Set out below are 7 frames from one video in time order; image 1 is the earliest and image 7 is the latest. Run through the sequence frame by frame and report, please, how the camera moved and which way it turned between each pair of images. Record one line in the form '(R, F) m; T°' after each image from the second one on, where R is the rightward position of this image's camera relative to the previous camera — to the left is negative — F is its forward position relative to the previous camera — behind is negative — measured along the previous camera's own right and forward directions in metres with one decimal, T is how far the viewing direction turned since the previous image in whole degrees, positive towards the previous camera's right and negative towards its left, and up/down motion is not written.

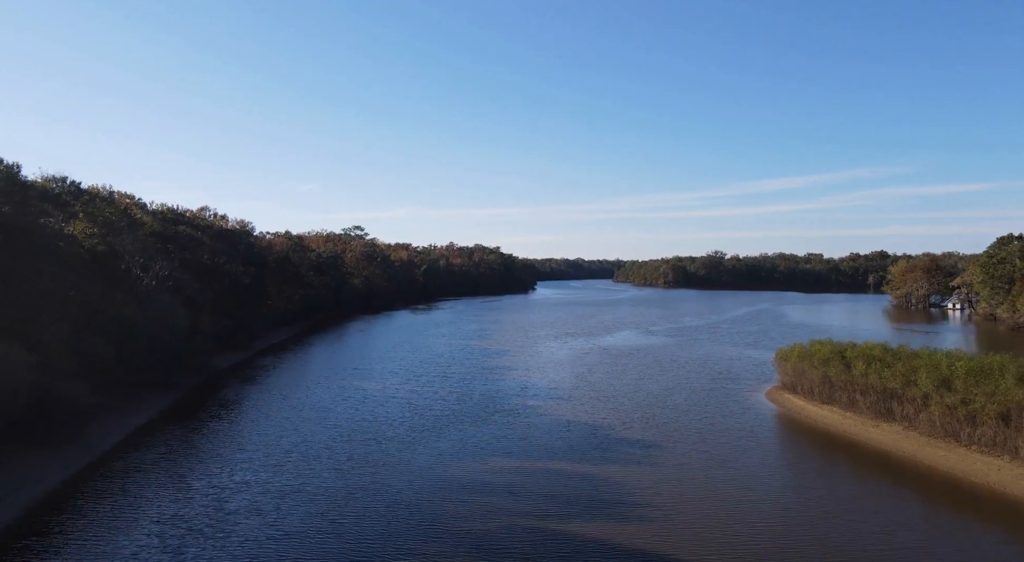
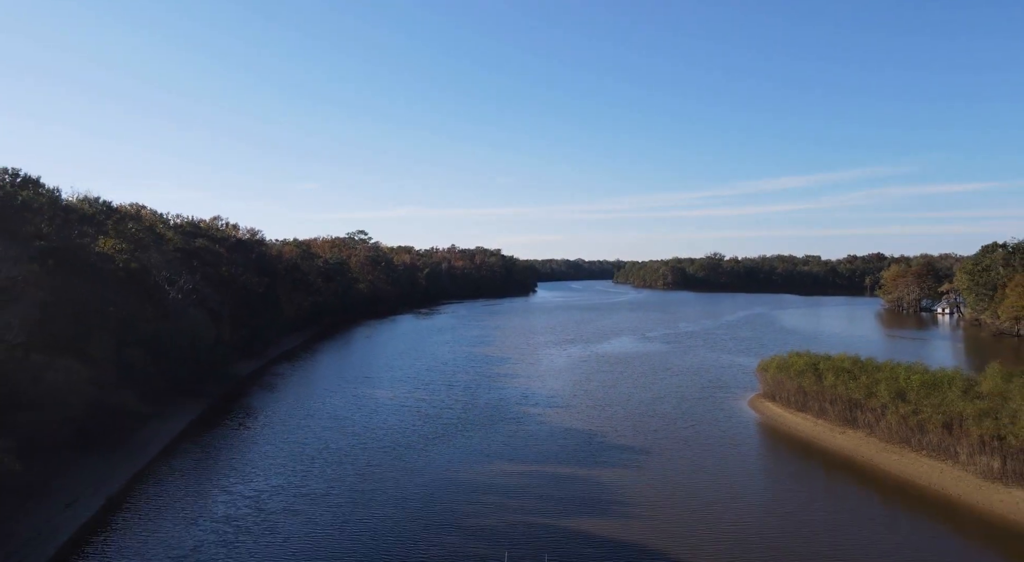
(-0.1, -1.7) m; 0°
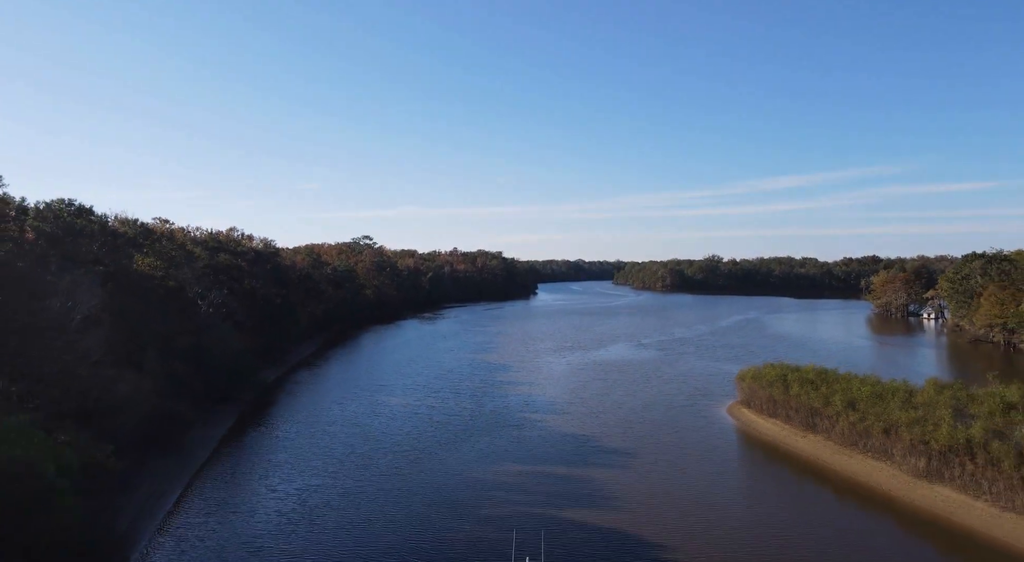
(-0.1, -2.4) m; 0°
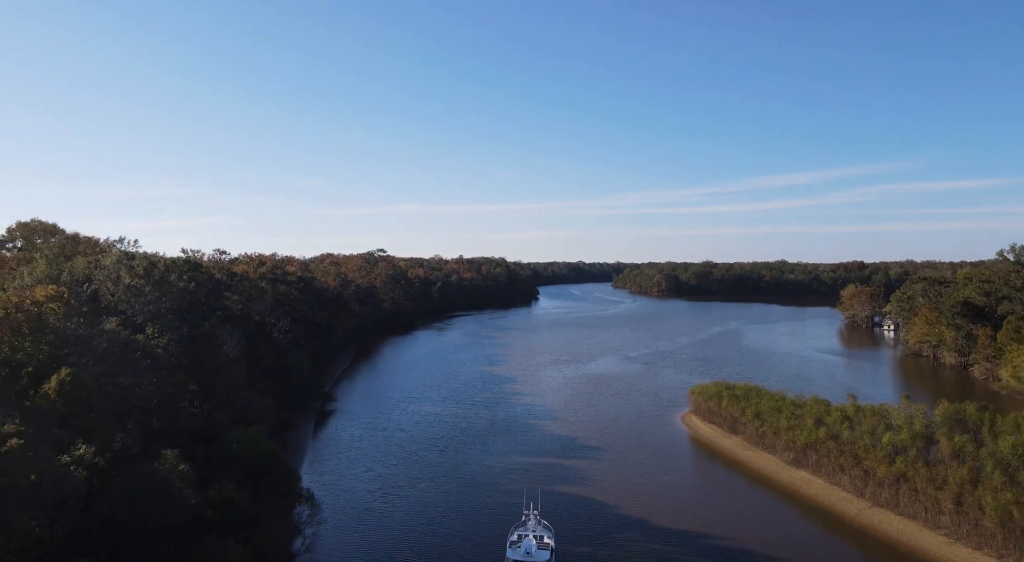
(-0.3, -7.6) m; 0°
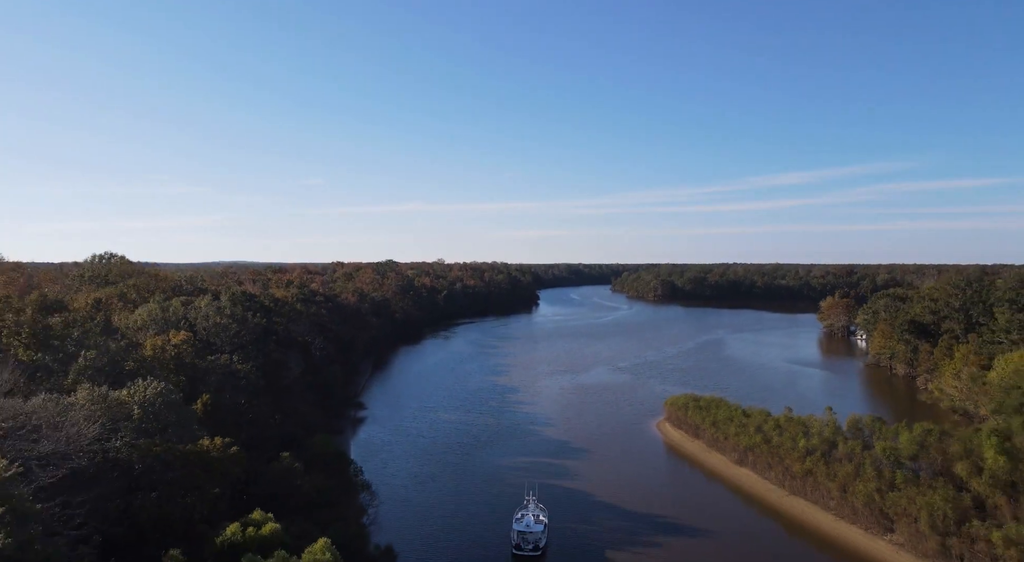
(-0.1, -6.0) m; 0°
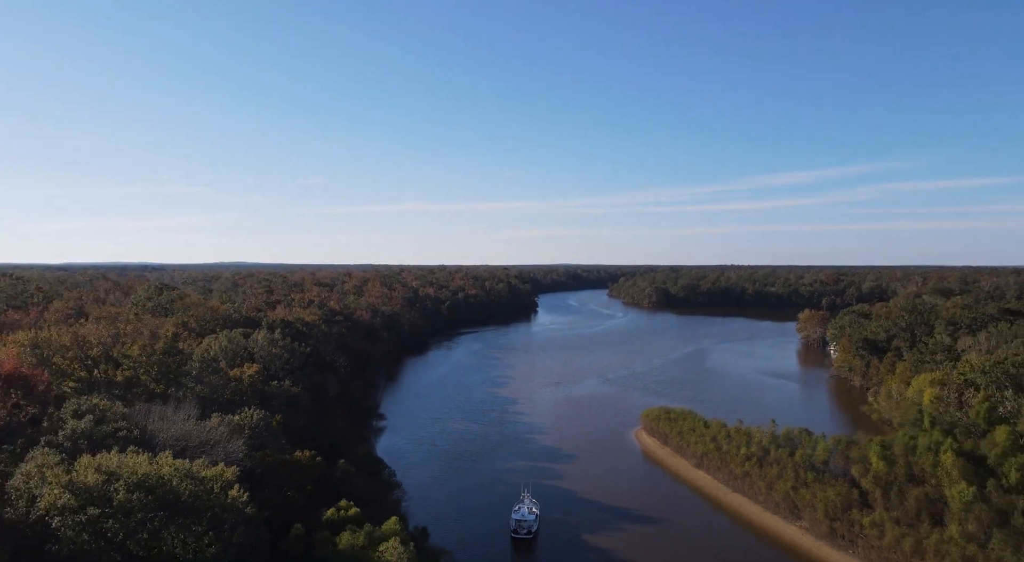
(0.0, -6.3) m; 0°
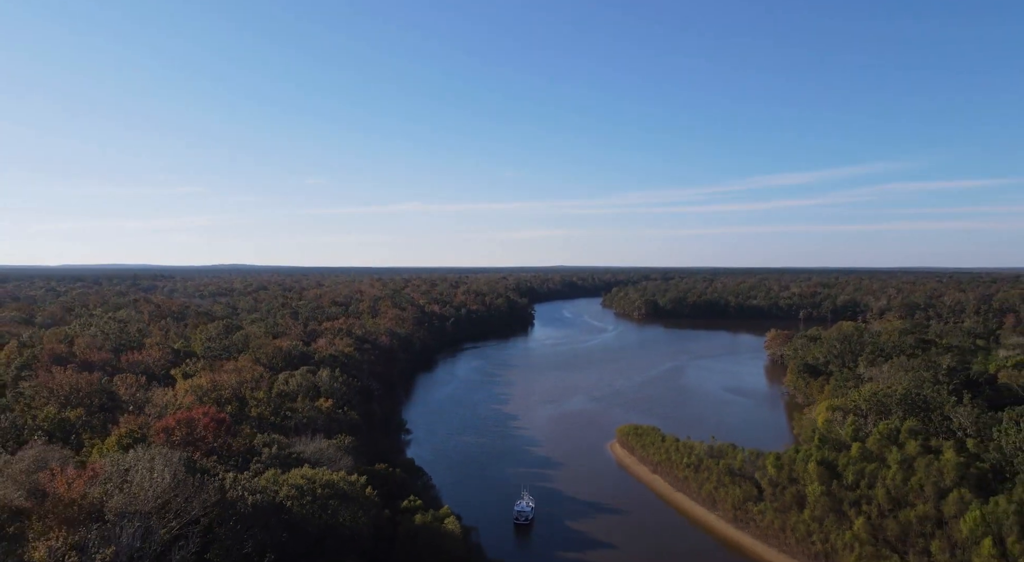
(-0.3, -11.2) m; 0°
